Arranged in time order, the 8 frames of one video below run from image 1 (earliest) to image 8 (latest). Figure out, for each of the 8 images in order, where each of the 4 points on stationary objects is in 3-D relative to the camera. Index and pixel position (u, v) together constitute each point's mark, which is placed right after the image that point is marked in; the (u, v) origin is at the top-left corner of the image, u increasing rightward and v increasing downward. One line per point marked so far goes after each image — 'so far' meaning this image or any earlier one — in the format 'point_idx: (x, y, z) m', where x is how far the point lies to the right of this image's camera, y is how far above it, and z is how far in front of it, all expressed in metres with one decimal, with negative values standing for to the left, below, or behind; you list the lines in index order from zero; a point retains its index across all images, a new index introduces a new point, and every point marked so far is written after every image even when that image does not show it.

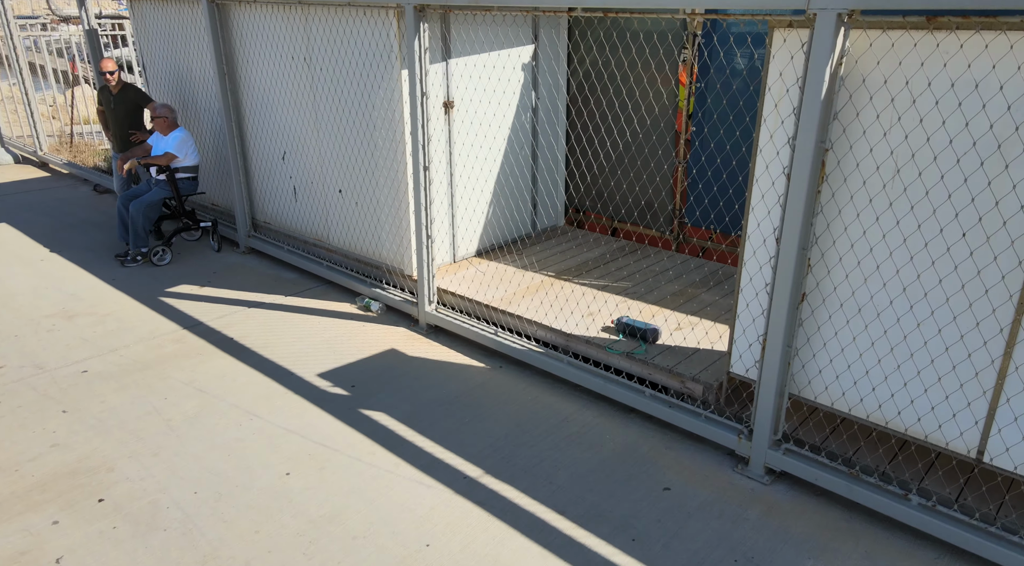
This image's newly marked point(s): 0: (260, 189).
0: (-2.2, +0.8, +6.8) m
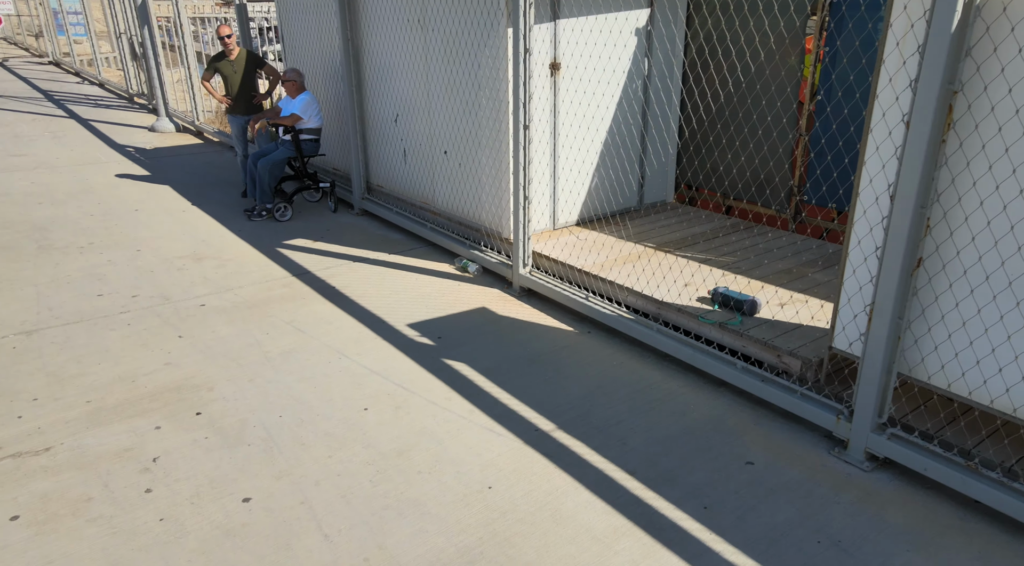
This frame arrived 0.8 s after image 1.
0: (-1.3, +1.2, +7.0) m
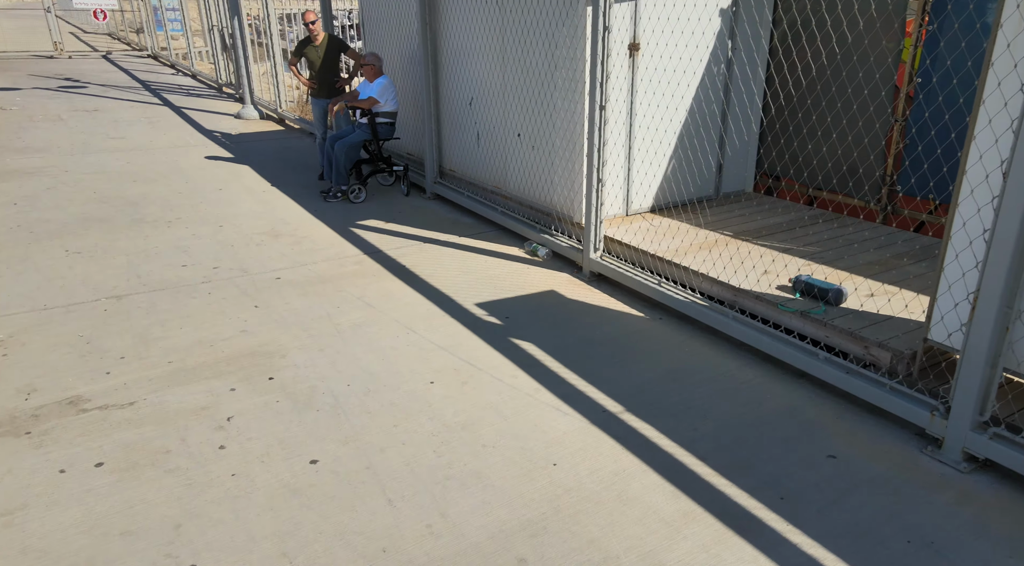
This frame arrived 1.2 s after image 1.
0: (-0.6, +1.3, +7.1) m
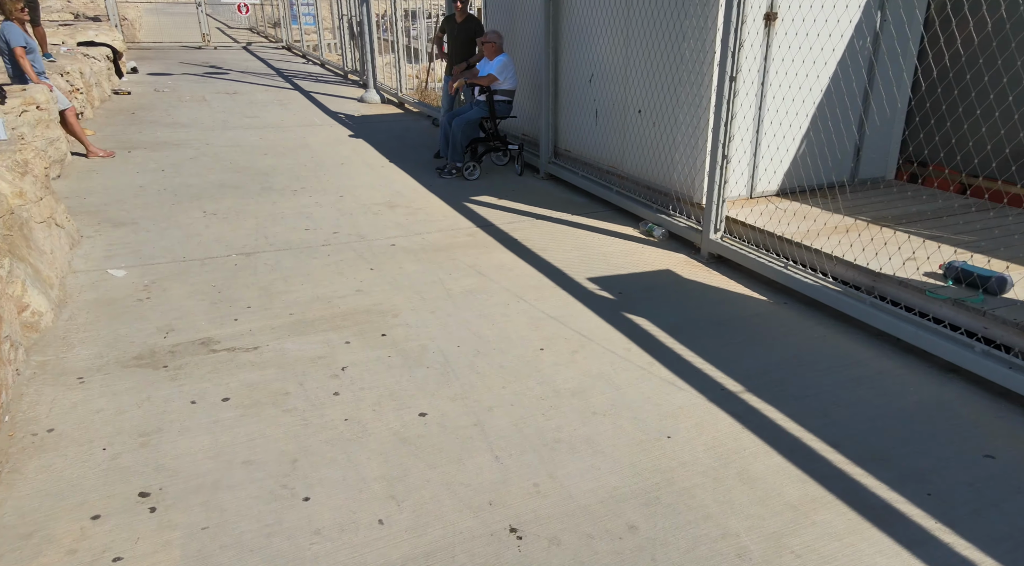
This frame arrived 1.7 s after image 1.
0: (+0.5, +1.5, +7.0) m
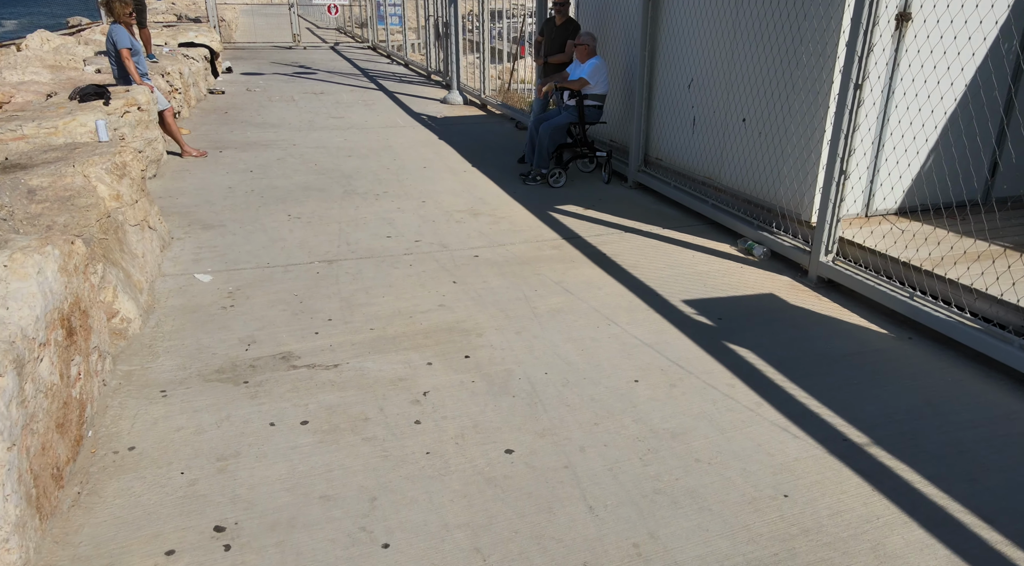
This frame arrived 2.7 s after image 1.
0: (+1.3, +1.4, +6.6) m
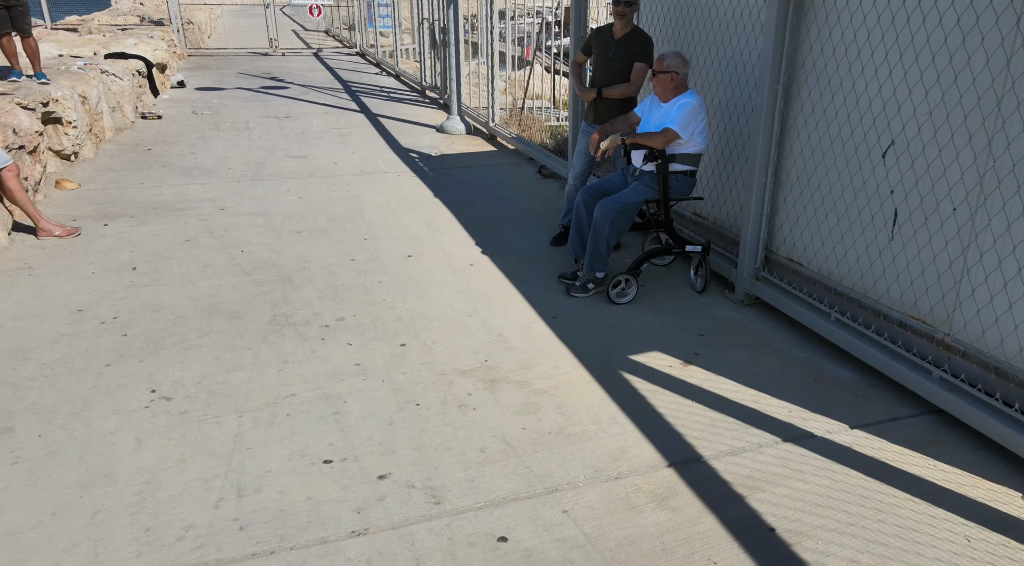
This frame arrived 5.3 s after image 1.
0: (+1.5, +0.4, +3.9) m
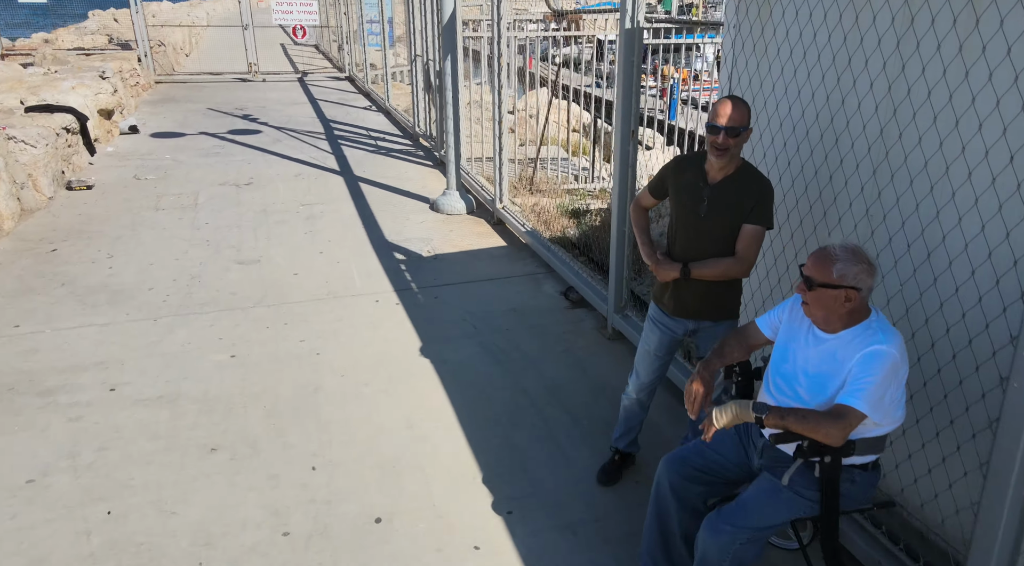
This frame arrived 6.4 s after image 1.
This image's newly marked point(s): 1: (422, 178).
0: (+1.6, -0.8, +1.9) m
1: (-1.1, +1.3, +9.4) m
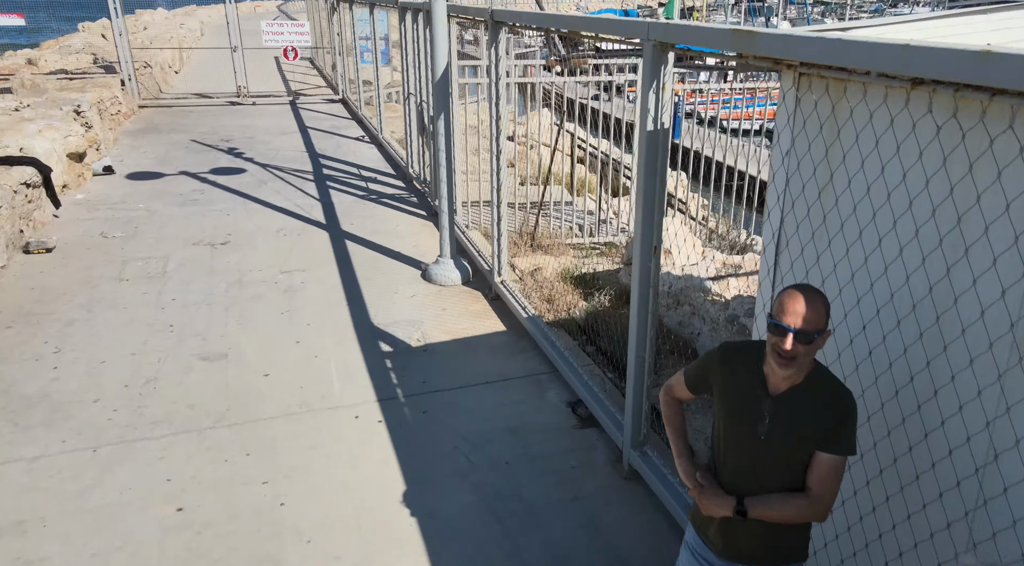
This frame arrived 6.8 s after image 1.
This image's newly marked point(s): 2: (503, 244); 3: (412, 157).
0: (+1.6, -1.5, +1.2) m
1: (-1.1, +0.6, +8.6) m
2: (0.0, +0.4, +6.5) m
3: (-1.4, +1.8, +10.6) m
